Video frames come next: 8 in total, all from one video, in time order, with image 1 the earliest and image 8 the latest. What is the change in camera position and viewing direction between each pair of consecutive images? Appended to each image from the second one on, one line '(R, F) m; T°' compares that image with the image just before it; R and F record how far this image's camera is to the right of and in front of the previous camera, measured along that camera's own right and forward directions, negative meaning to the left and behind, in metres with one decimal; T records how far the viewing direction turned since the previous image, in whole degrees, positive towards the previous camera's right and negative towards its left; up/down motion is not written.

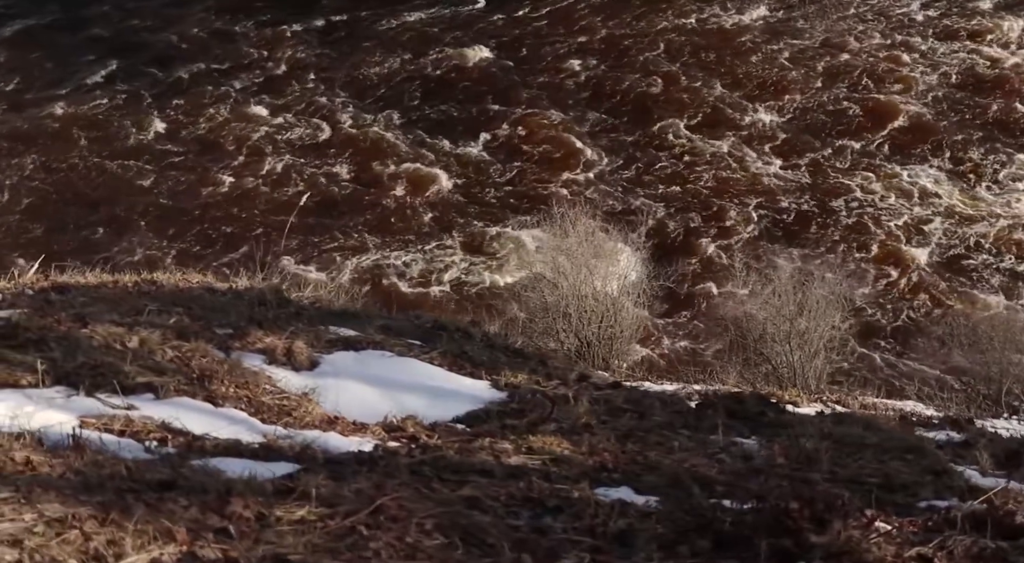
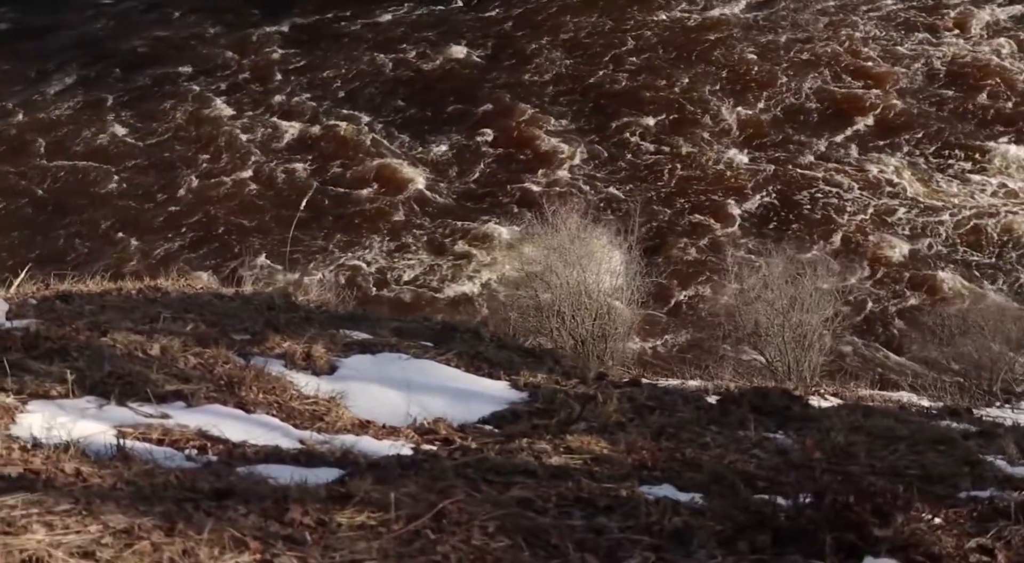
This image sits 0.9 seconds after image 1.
(-0.4, 0.0) m; +1°
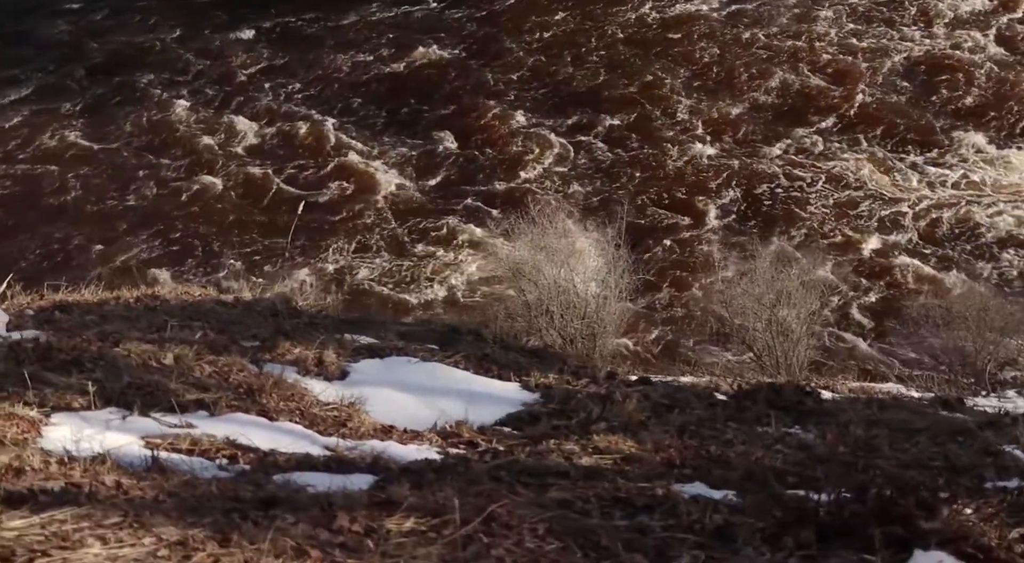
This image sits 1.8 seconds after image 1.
(-0.4, 0.0) m; +1°
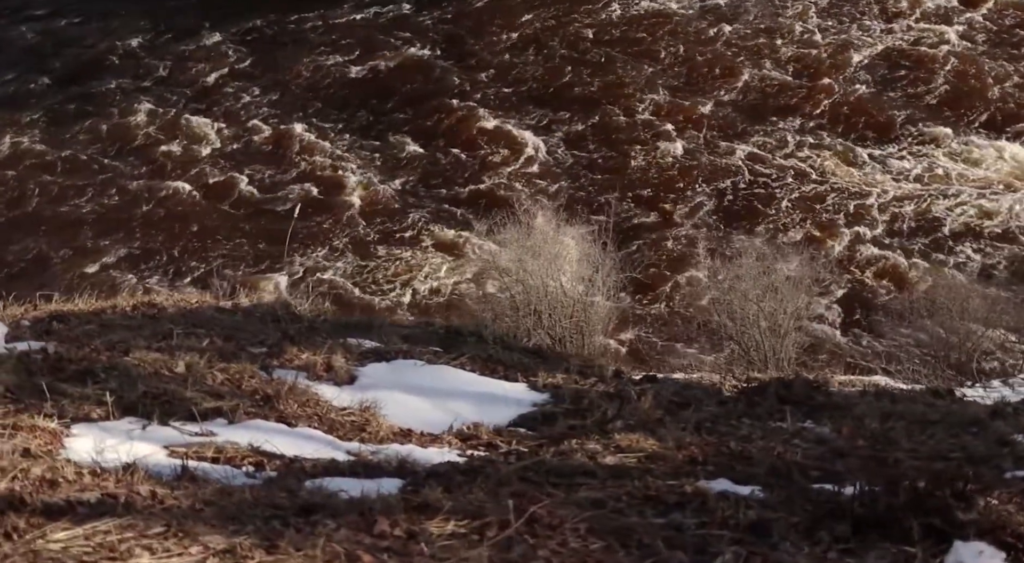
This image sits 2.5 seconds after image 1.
(-0.3, 0.0) m; +1°
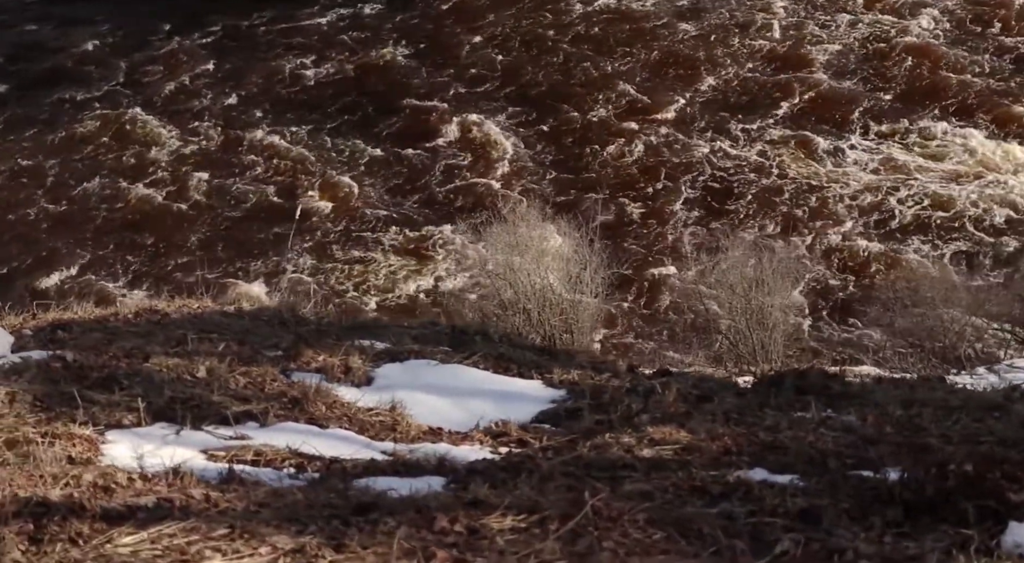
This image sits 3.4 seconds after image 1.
(-0.4, -0.1) m; +2°
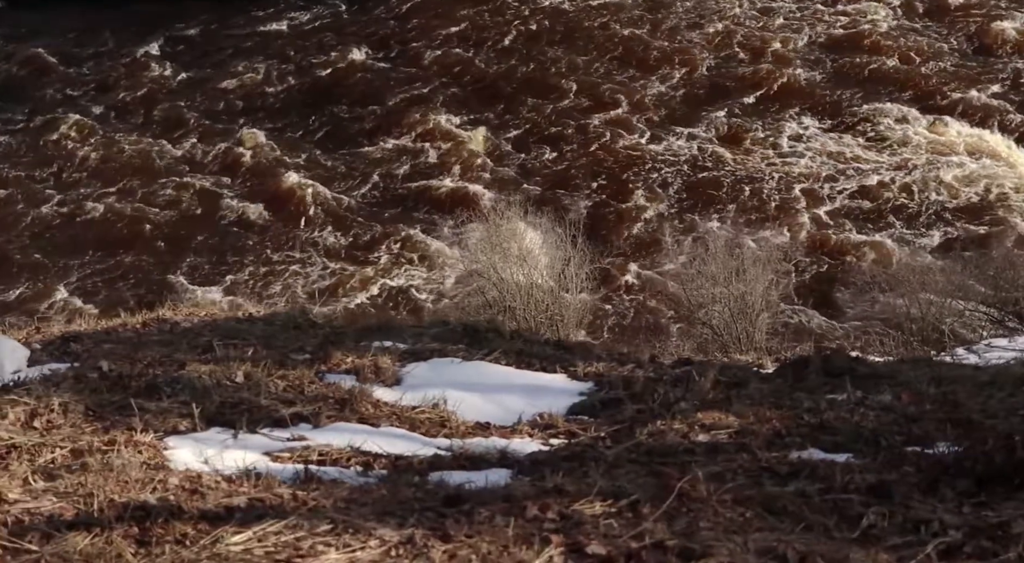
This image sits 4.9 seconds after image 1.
(-0.7, -0.2) m; +2°
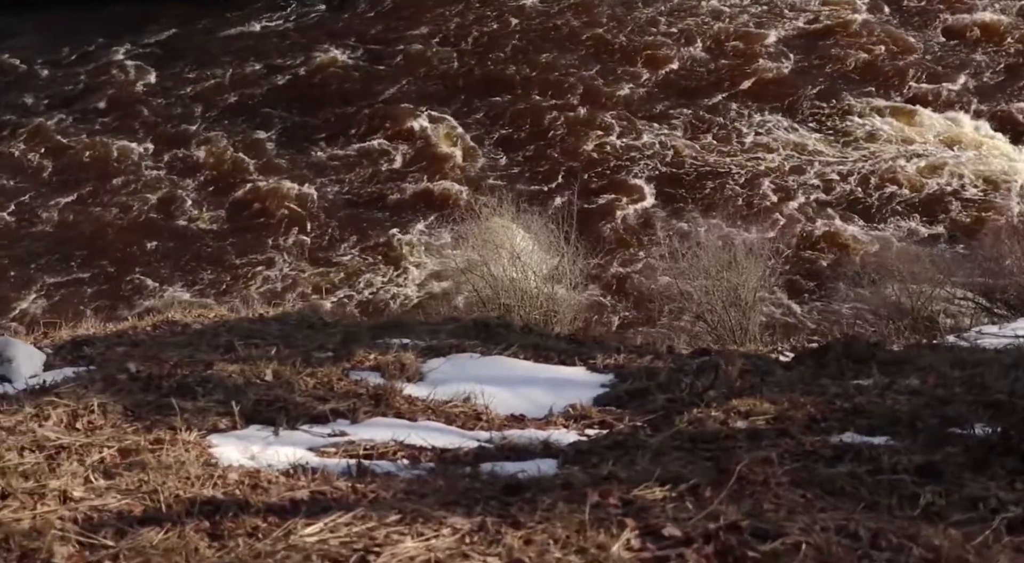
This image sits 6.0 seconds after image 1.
(-0.5, -0.1) m; +1°
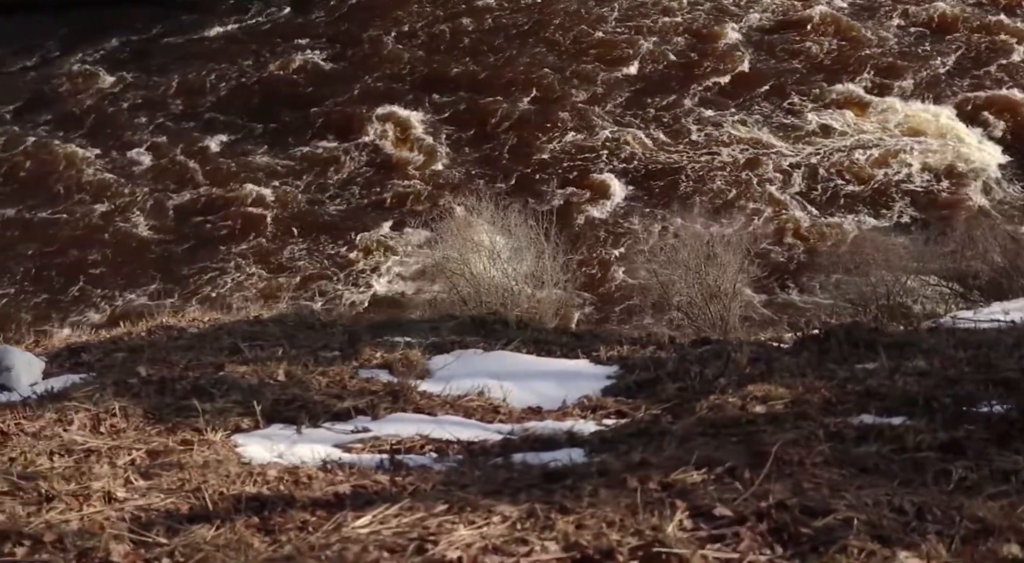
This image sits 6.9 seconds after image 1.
(-0.4, -0.1) m; +2°
